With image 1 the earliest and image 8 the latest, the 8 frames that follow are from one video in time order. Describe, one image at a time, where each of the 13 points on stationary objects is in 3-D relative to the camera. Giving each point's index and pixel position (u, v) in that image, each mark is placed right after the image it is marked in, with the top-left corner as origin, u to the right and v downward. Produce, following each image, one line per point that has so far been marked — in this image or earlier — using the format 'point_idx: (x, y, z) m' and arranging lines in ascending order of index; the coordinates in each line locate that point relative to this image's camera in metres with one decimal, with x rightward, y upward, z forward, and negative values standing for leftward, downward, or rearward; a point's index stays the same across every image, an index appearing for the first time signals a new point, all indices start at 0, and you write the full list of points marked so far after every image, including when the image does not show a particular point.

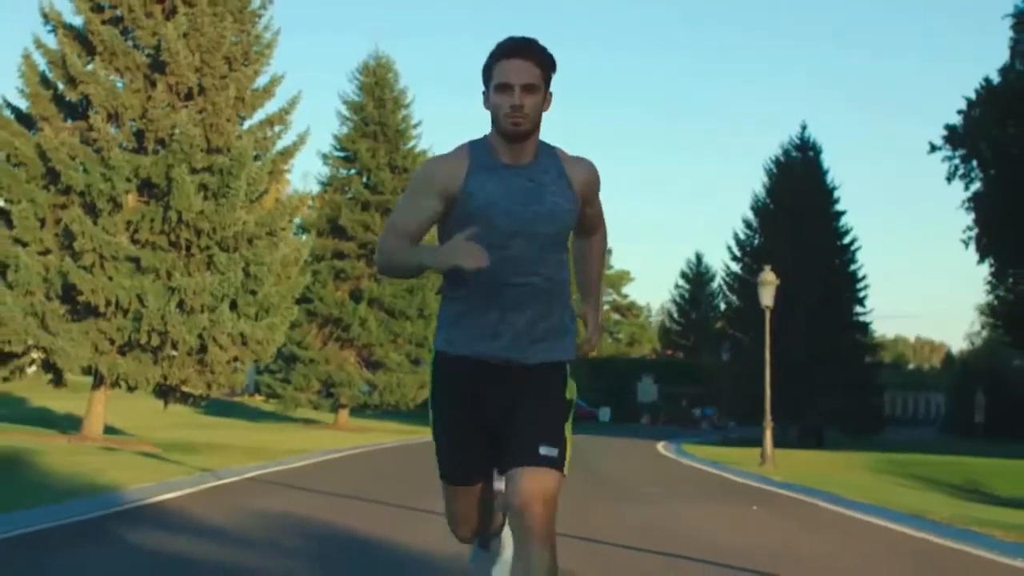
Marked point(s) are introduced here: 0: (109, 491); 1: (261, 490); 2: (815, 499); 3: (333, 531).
0: (-4.2, -2.1, +14.6) m
1: (-2.7, -2.2, +15.1) m
2: (+4.1, -2.8, +18.6) m
3: (-1.5, -2.1, +12.3) m
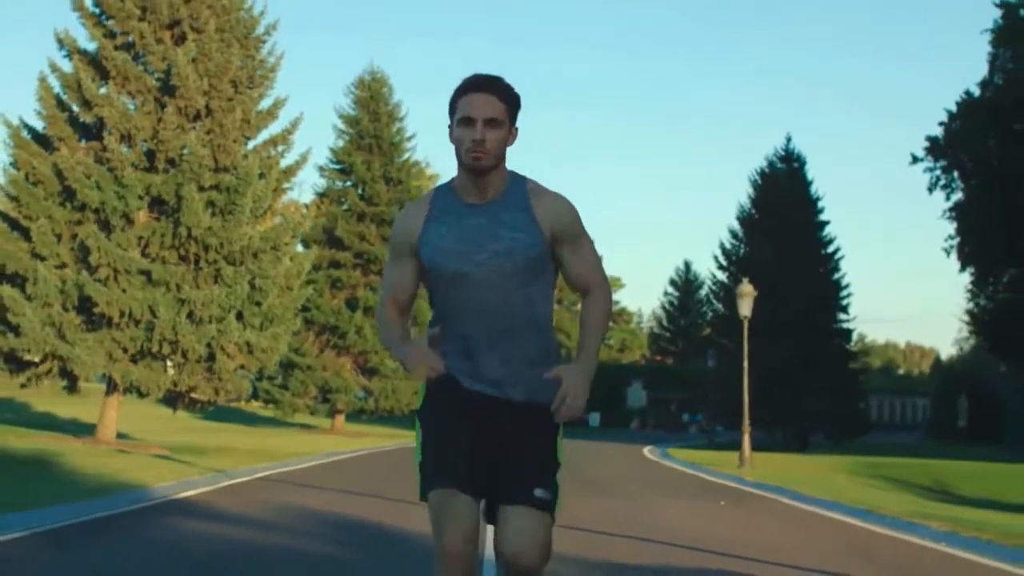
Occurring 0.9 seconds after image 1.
0: (-4.3, -2.3, +16.0) m
1: (-2.8, -2.4, +16.6) m
2: (+4.0, -3.0, +20.1) m
3: (-1.6, -2.2, +13.7) m
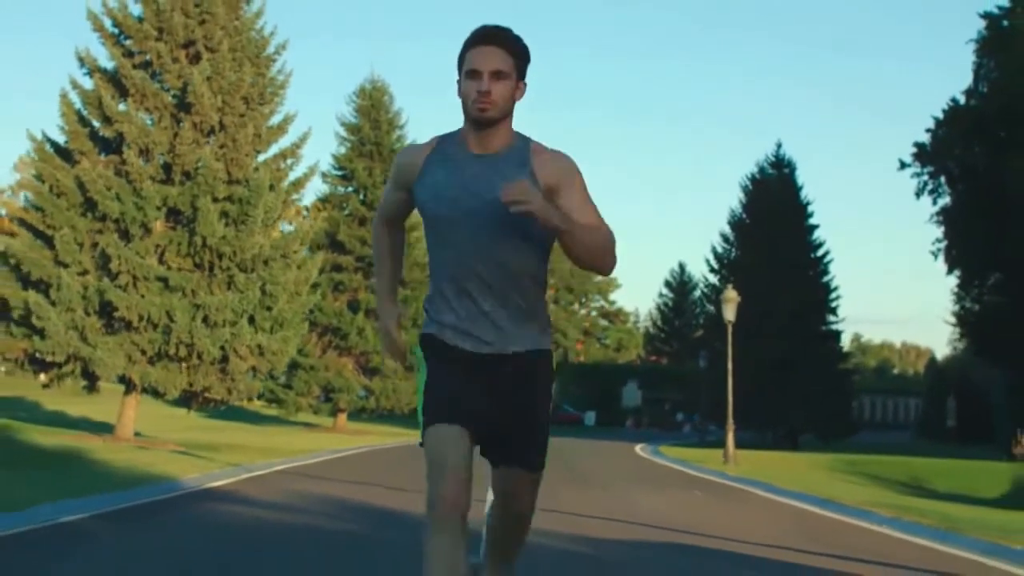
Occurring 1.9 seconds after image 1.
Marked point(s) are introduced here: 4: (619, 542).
0: (-4.4, -2.4, +17.6) m
1: (-2.9, -2.5, +18.2) m
2: (+3.9, -3.2, +21.7) m
3: (-1.6, -2.4, +15.3) m
4: (+1.0, -2.4, +13.2) m
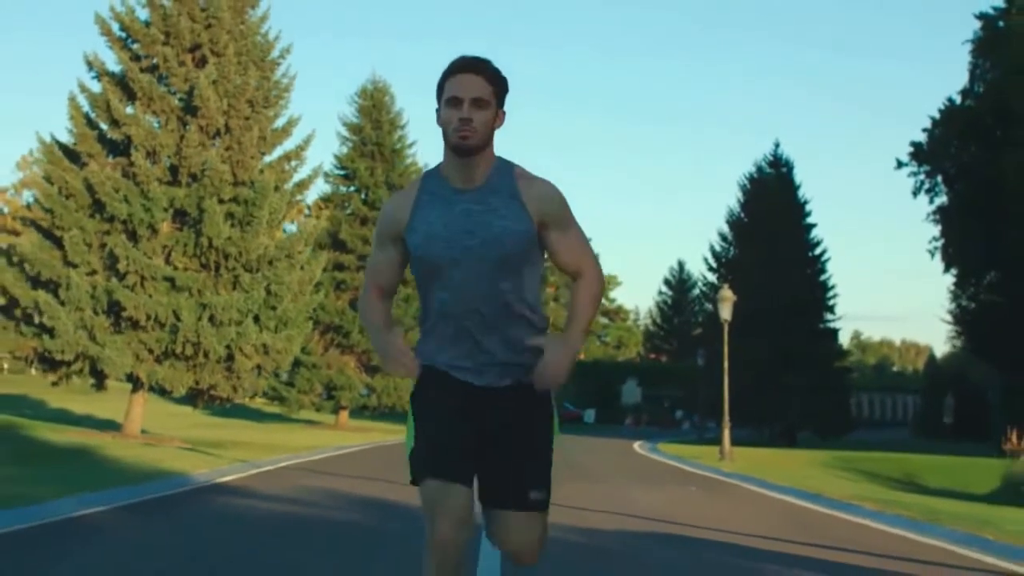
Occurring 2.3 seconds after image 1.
0: (-4.4, -2.4, +18.1) m
1: (-2.9, -2.5, +18.7) m
2: (+3.9, -3.2, +22.3) m
3: (-1.6, -2.4, +15.9) m
4: (+1.0, -2.4, +13.8) m
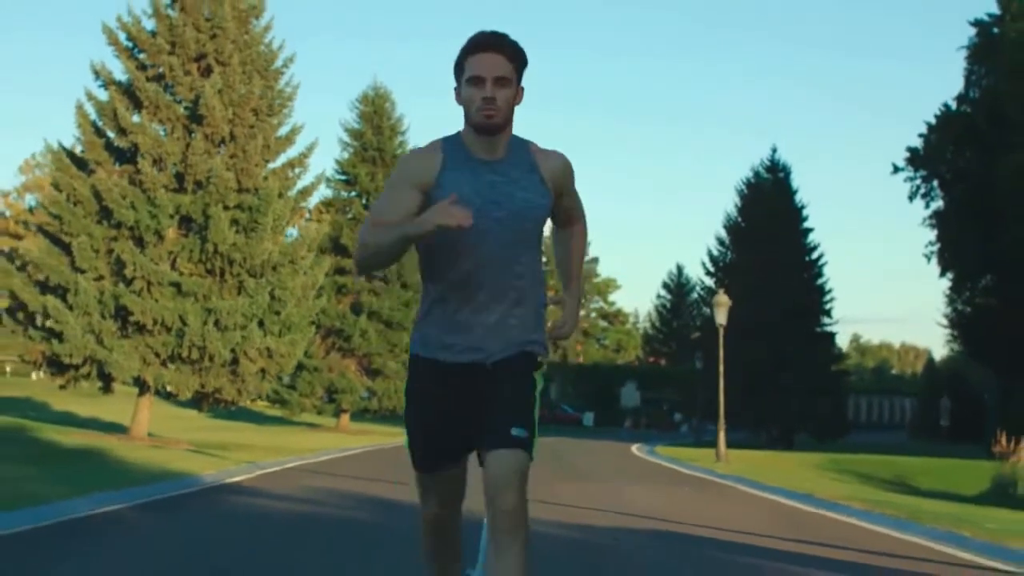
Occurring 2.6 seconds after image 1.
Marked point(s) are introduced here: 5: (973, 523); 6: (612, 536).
0: (-4.4, -2.5, +18.7) m
1: (-2.9, -2.6, +19.3) m
2: (+3.9, -3.3, +22.8) m
3: (-1.6, -2.5, +16.4) m
4: (+1.0, -2.5, +14.3) m
5: (+4.8, -2.4, +14.5) m
6: (+1.0, -2.4, +13.7) m
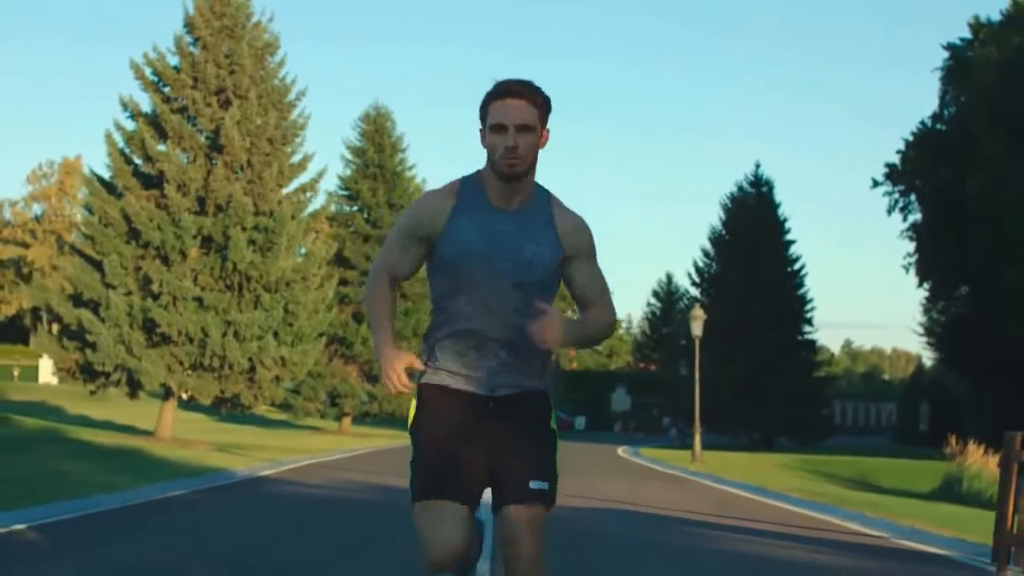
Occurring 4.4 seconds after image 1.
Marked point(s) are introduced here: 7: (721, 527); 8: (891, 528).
0: (-4.5, -2.8, +21.5) m
1: (-3.0, -2.9, +22.0) m
2: (+3.7, -3.6, +25.6) m
3: (-1.7, -2.8, +19.2) m
4: (+0.9, -2.8, +17.1) m
5: (+4.7, -2.8, +17.3) m
6: (+0.9, -2.7, +16.5) m
7: (+2.3, -2.7, +15.5) m
8: (+4.2, -2.7, +15.3) m
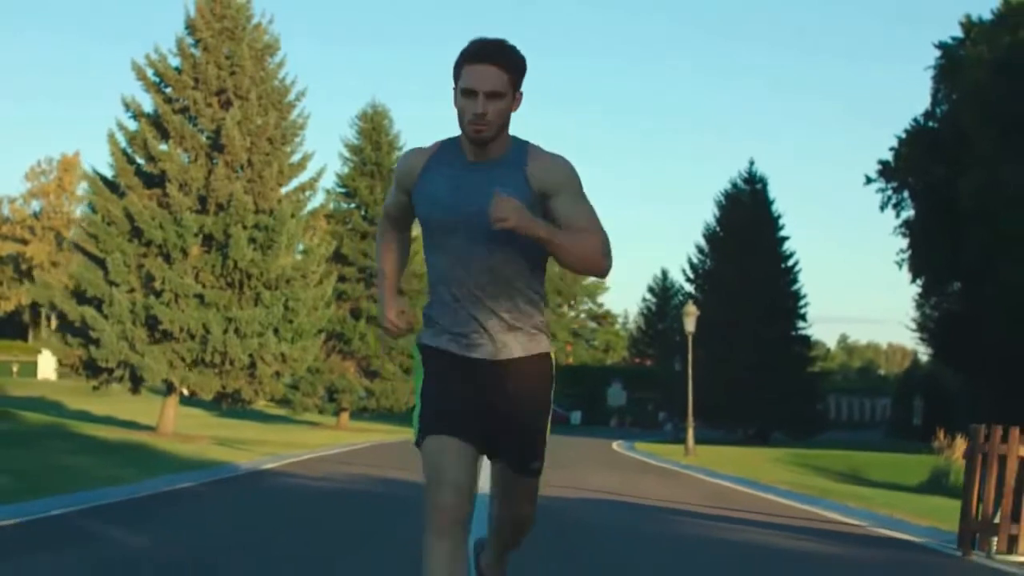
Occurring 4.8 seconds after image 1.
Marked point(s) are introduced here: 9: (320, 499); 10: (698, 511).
0: (-4.6, -2.8, +22.0) m
1: (-3.1, -2.9, +22.6) m
2: (+3.7, -3.5, +26.2) m
3: (-1.8, -2.7, +19.8) m
4: (+0.9, -2.8, +17.7) m
5: (+4.6, -2.7, +17.9) m
6: (+0.8, -2.7, +17.1) m
7: (+2.2, -2.7, +16.1) m
8: (+4.2, -2.7, +15.9) m
9: (-2.5, -2.6, +17.0) m
10: (+2.2, -2.7, +16.5) m
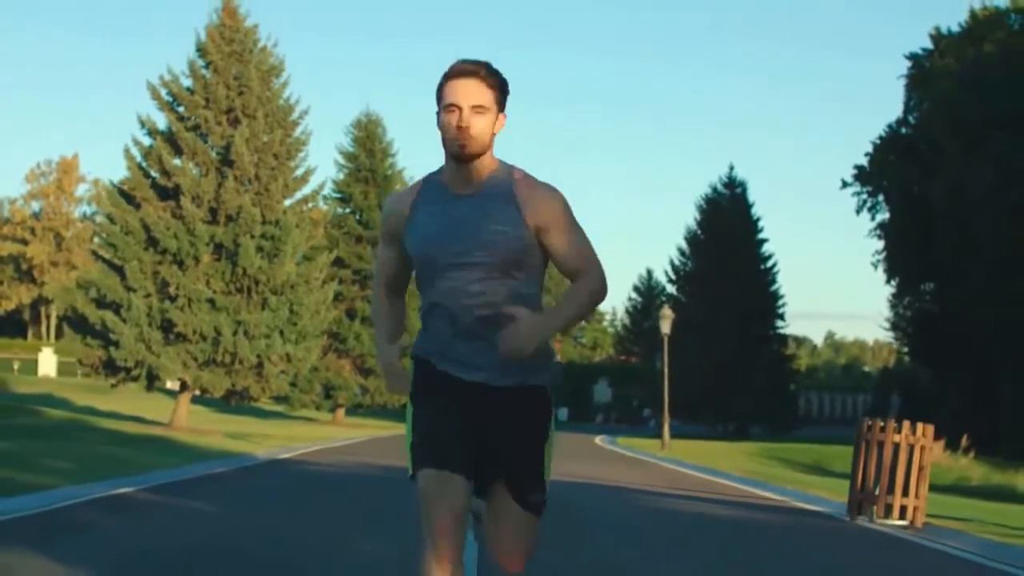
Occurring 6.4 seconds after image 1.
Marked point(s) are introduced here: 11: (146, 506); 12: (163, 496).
0: (-4.8, -3.0, +24.6) m
1: (-3.3, -3.0, +25.2) m
2: (+3.4, -3.7, +28.8) m
3: (-2.0, -2.9, +22.4) m
4: (+0.7, -2.9, +20.3) m
5: (+4.4, -2.9, +20.5) m
6: (+0.7, -2.9, +19.7) m
7: (+2.1, -2.9, +18.7) m
8: (+4.0, -2.8, +18.5) m
9: (-2.6, -2.8, +19.6) m
10: (+2.1, -2.9, +19.1) m
11: (-4.5, -2.7, +16.4) m
12: (-4.4, -2.7, +17.5) m
